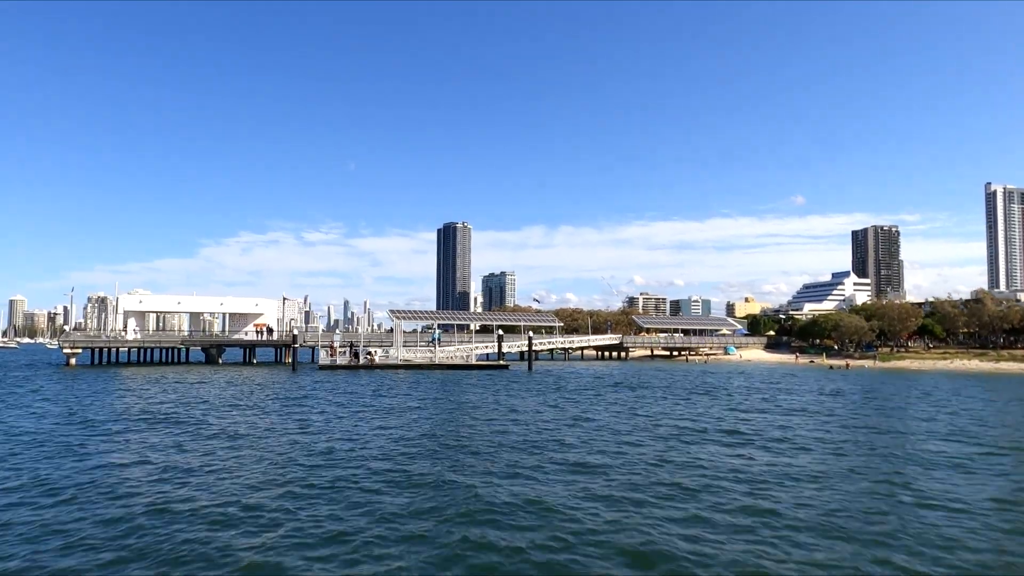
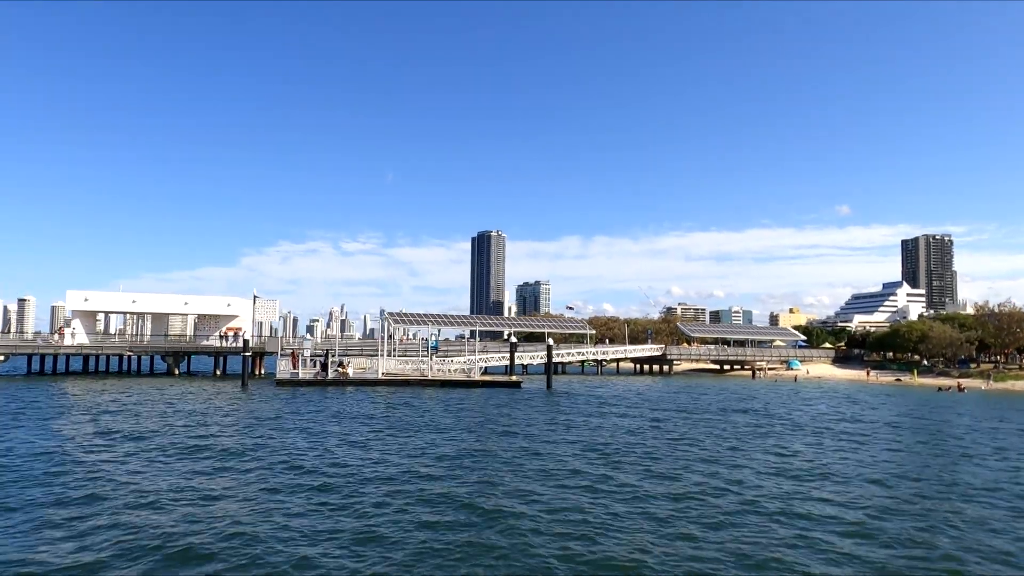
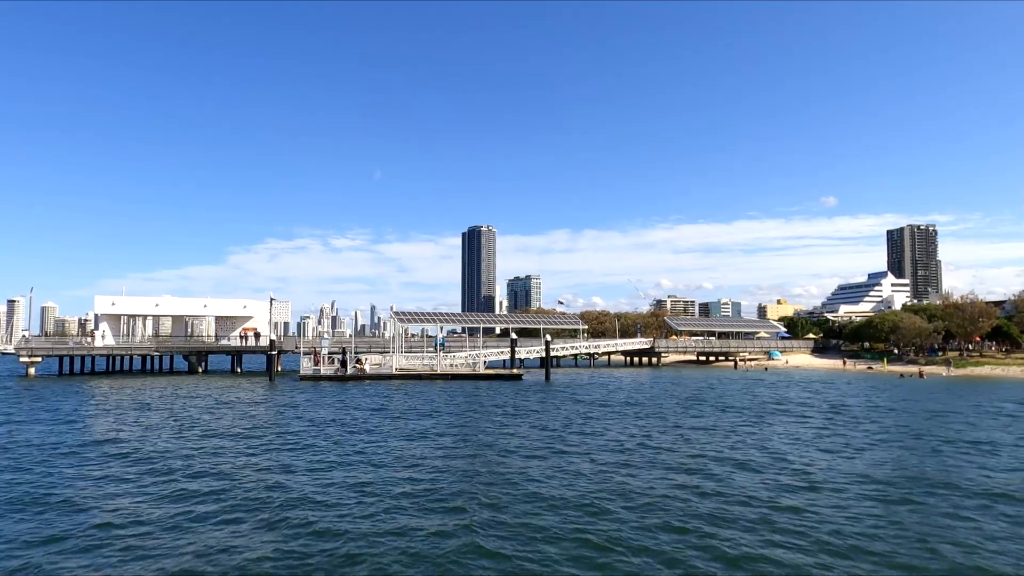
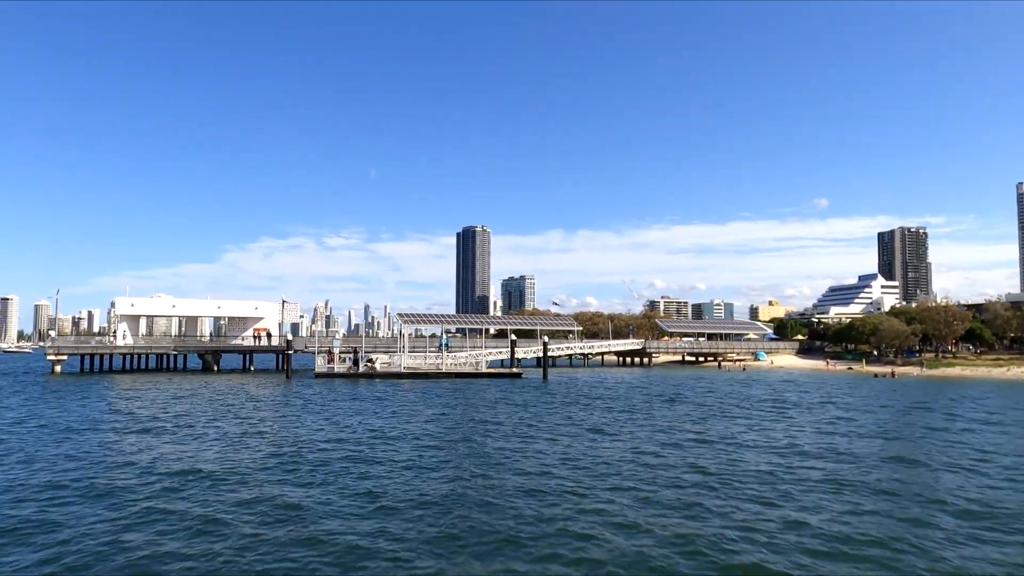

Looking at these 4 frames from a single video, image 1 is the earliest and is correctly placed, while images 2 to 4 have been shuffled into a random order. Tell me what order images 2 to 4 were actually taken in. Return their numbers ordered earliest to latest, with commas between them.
4, 3, 2
